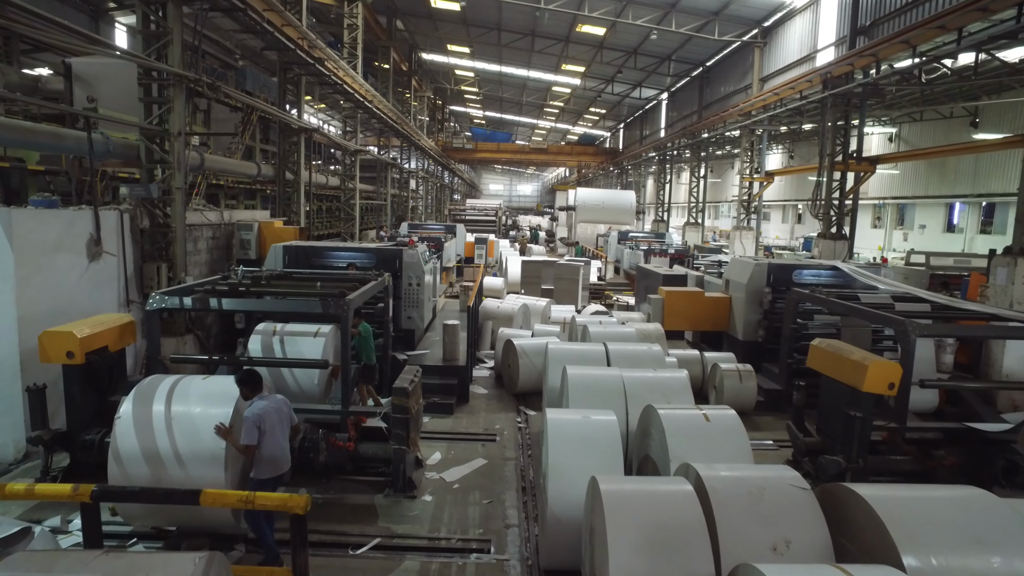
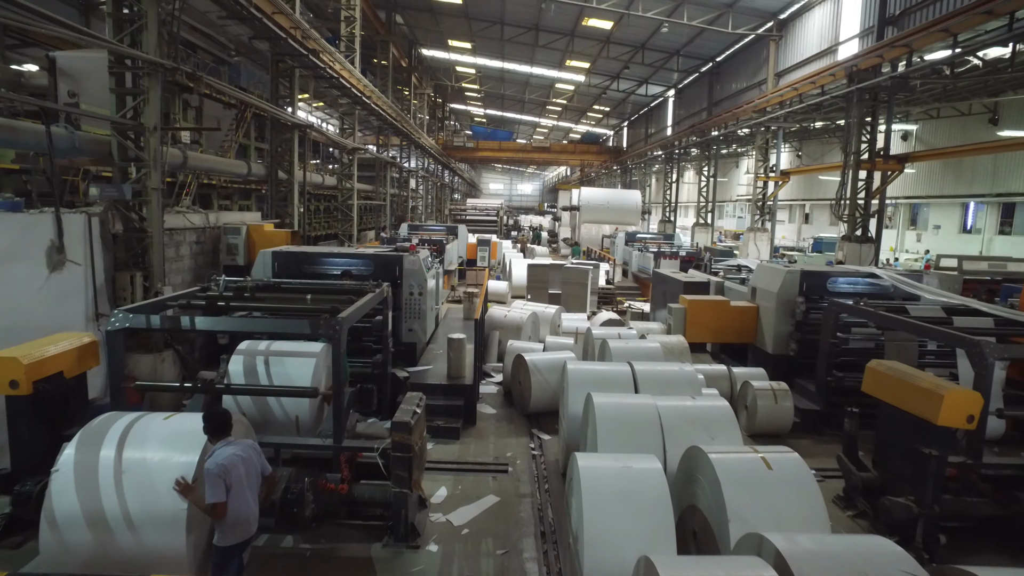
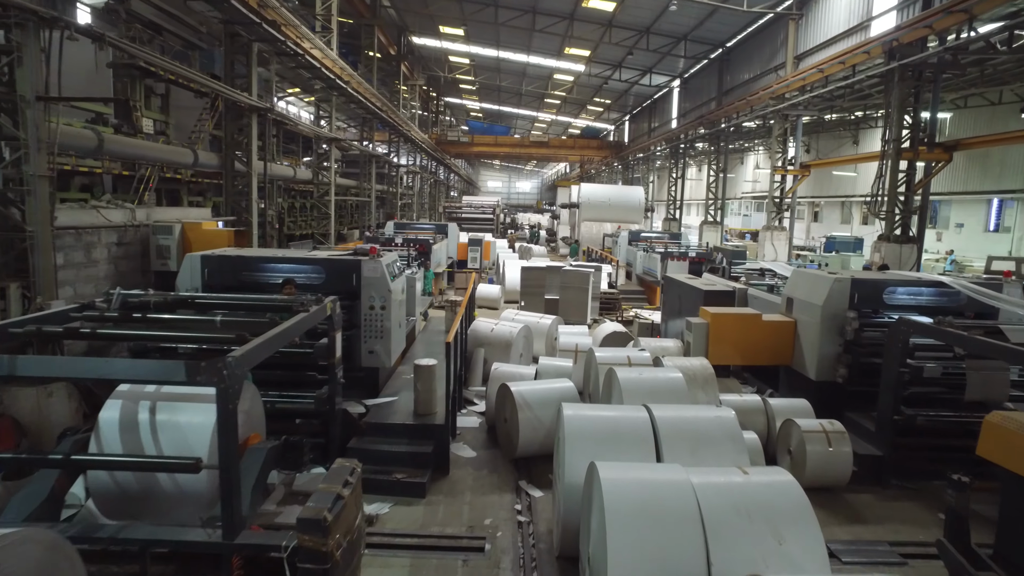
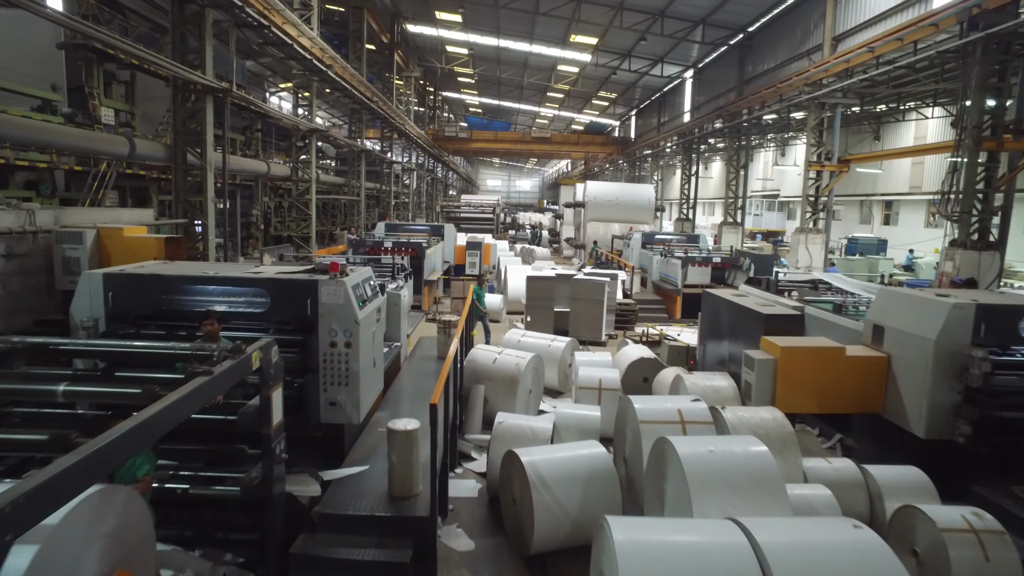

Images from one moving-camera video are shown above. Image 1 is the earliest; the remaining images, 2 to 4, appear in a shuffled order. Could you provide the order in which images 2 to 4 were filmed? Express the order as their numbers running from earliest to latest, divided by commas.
2, 3, 4
